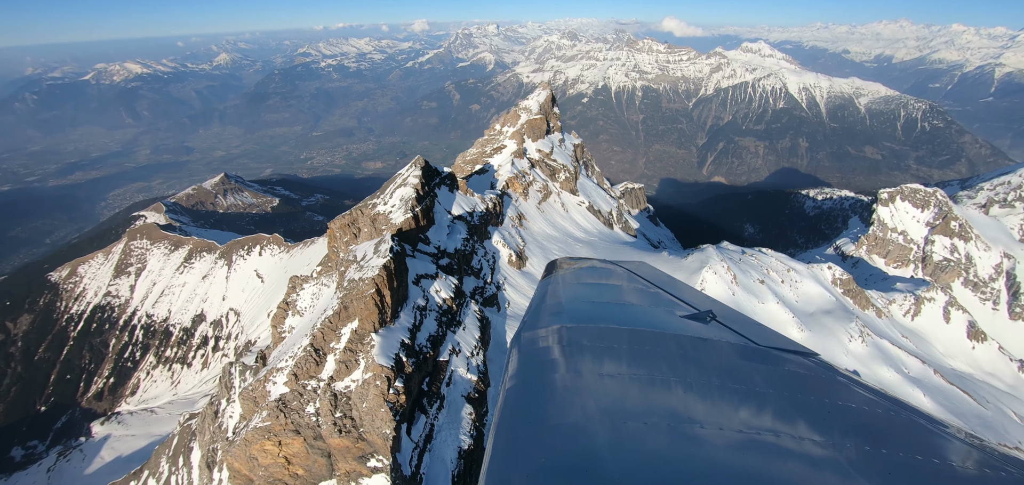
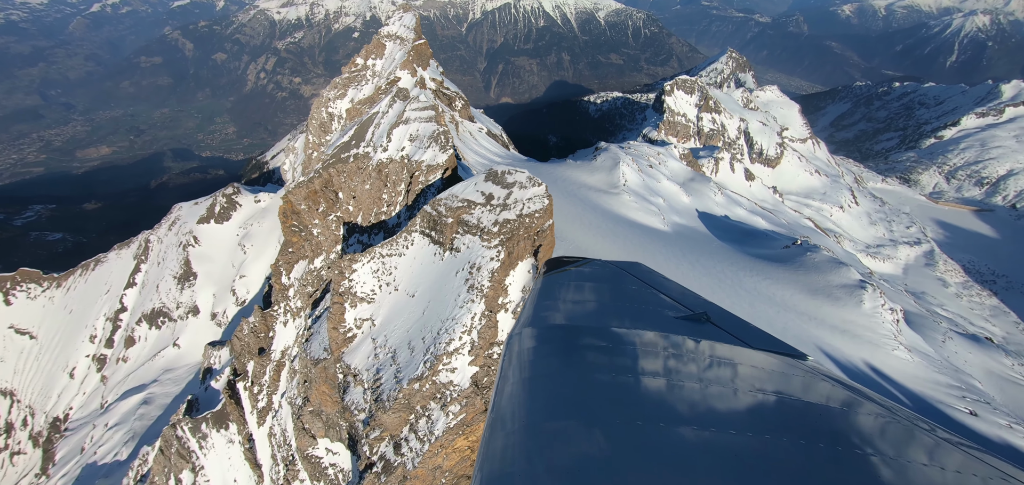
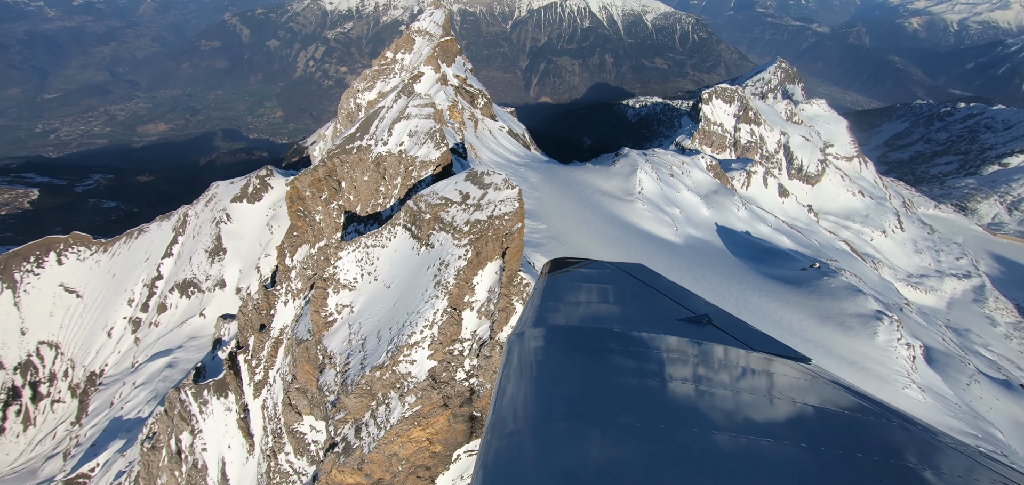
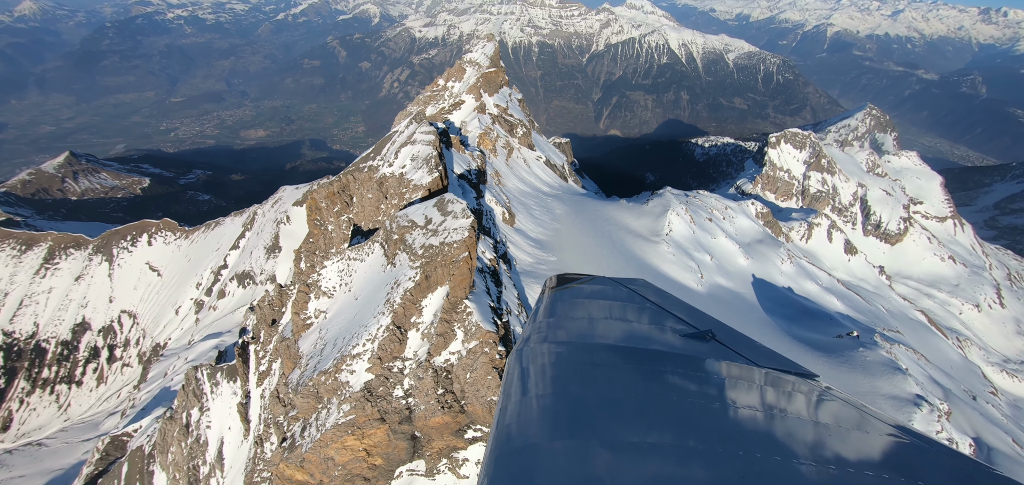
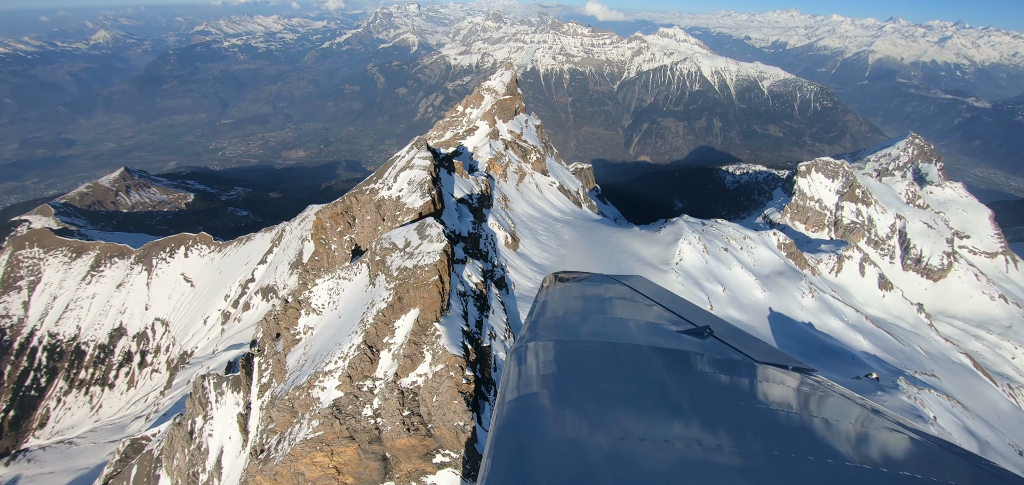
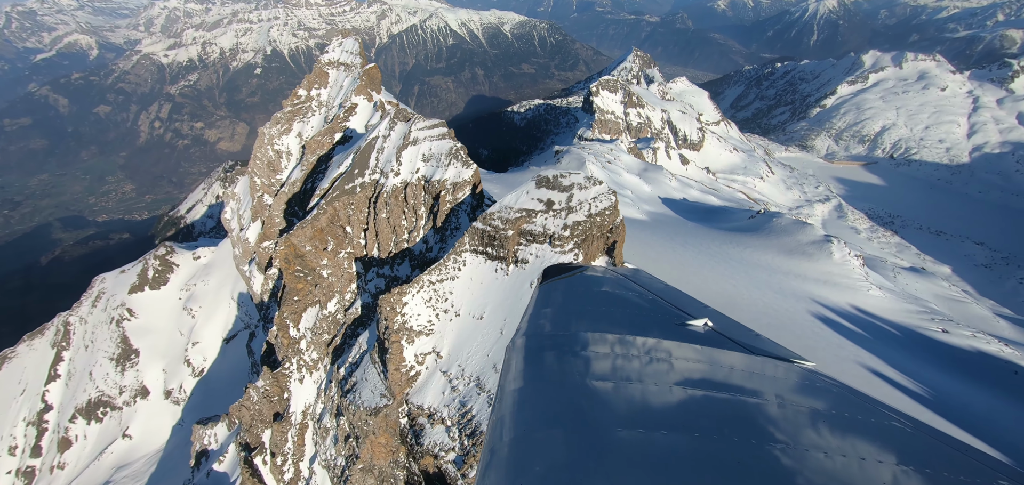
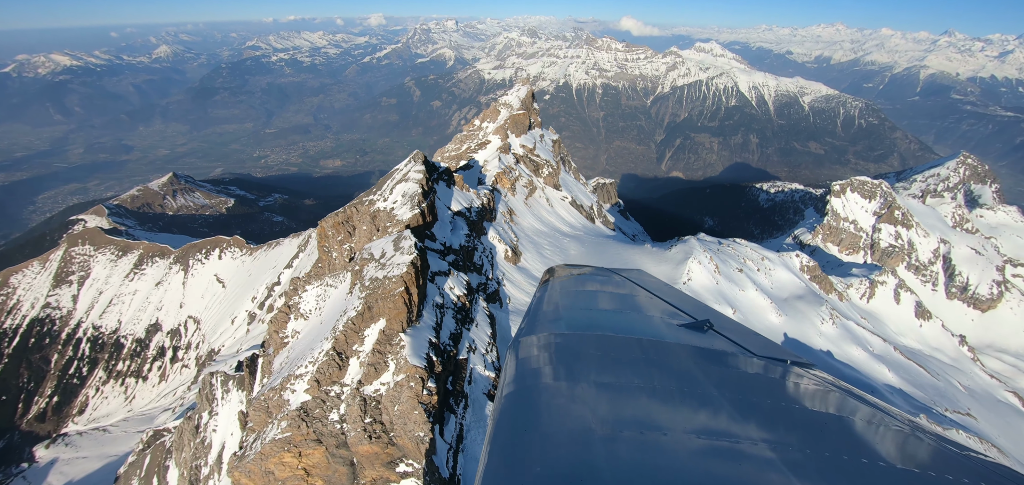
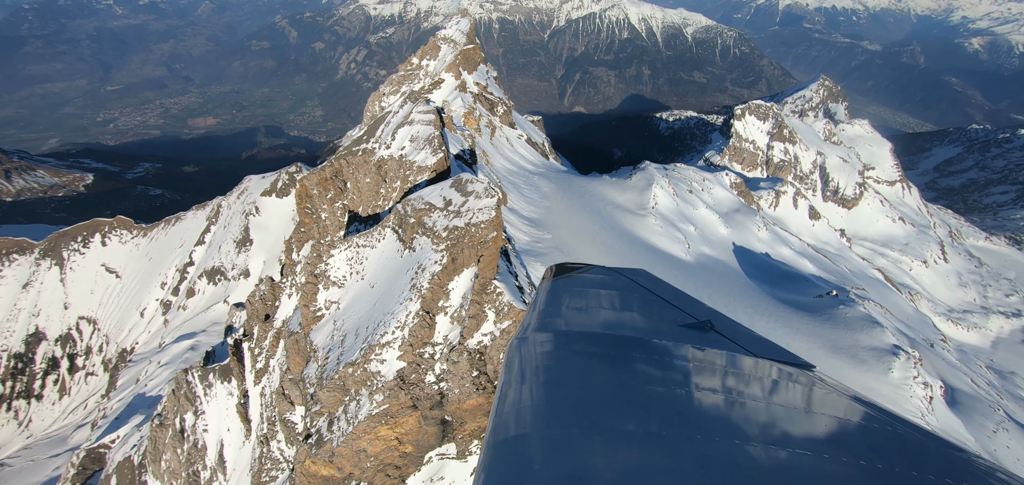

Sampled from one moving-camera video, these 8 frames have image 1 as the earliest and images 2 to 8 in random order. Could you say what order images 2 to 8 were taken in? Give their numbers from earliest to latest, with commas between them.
7, 5, 4, 8, 3, 2, 6
